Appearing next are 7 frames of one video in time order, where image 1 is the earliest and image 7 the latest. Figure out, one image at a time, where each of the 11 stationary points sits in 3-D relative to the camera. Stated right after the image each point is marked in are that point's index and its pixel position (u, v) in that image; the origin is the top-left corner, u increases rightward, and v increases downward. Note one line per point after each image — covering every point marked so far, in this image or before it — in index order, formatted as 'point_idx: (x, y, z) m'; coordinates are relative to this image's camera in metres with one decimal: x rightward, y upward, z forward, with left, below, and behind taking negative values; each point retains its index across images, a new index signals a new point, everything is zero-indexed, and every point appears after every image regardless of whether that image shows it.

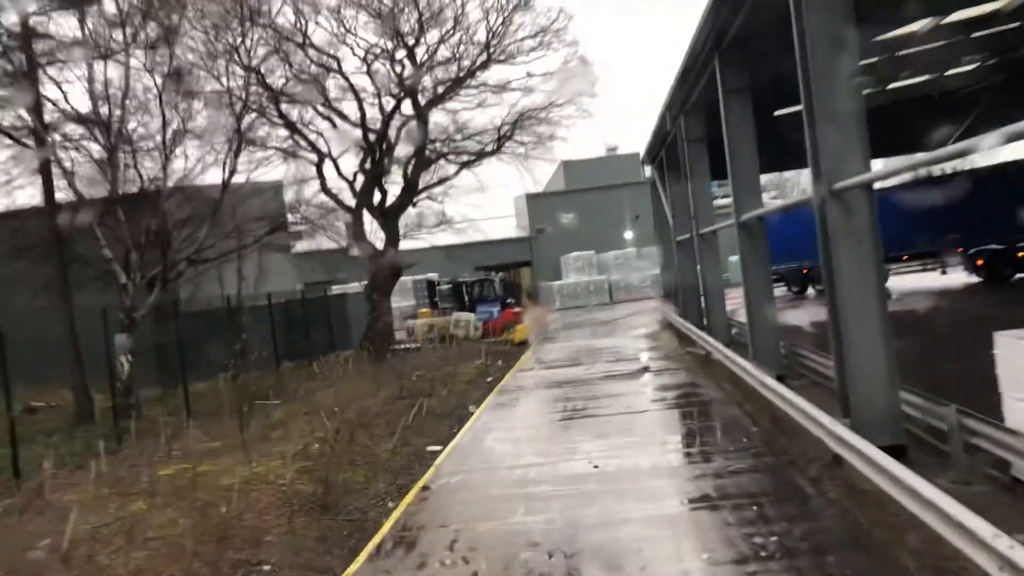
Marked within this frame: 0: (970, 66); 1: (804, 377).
0: (+7.7, +3.7, +16.8) m
1: (+3.6, -1.1, +12.3) m
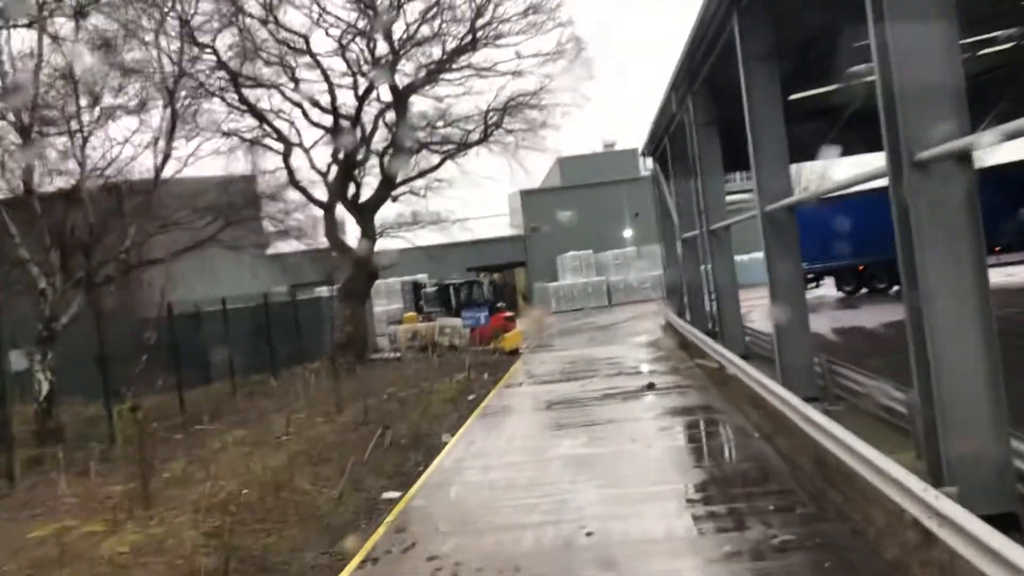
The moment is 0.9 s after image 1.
0: (+7.5, +3.7, +14.8) m
1: (+3.4, -1.2, +10.3) m
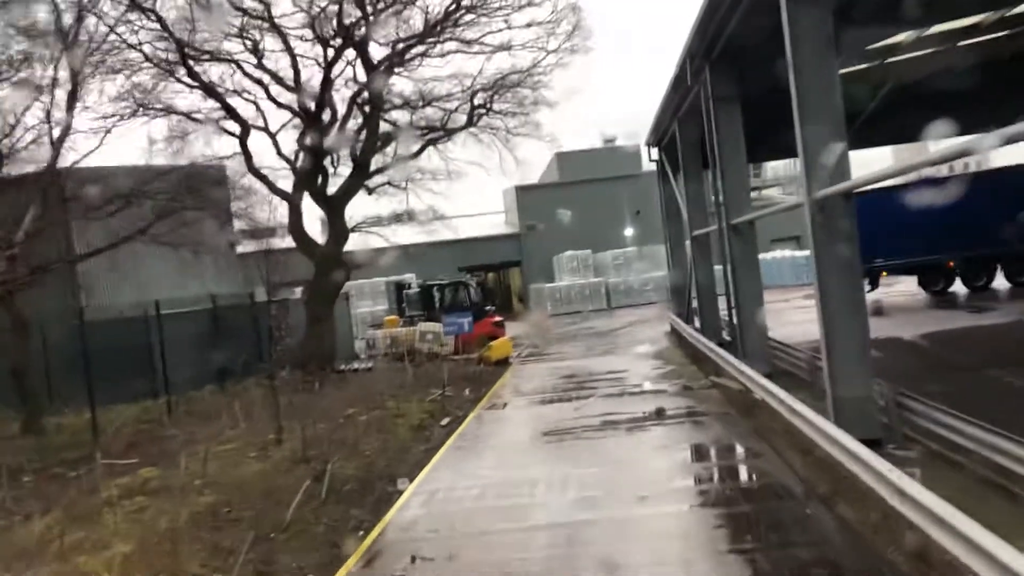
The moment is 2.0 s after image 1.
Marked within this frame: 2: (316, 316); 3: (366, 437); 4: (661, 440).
0: (+7.3, +3.6, +12.5) m
1: (+3.2, -1.2, +8.0) m
2: (-3.5, -0.5, +17.5) m
3: (-1.6, -1.6, +10.8) m
4: (+1.5, -1.5, +9.7) m
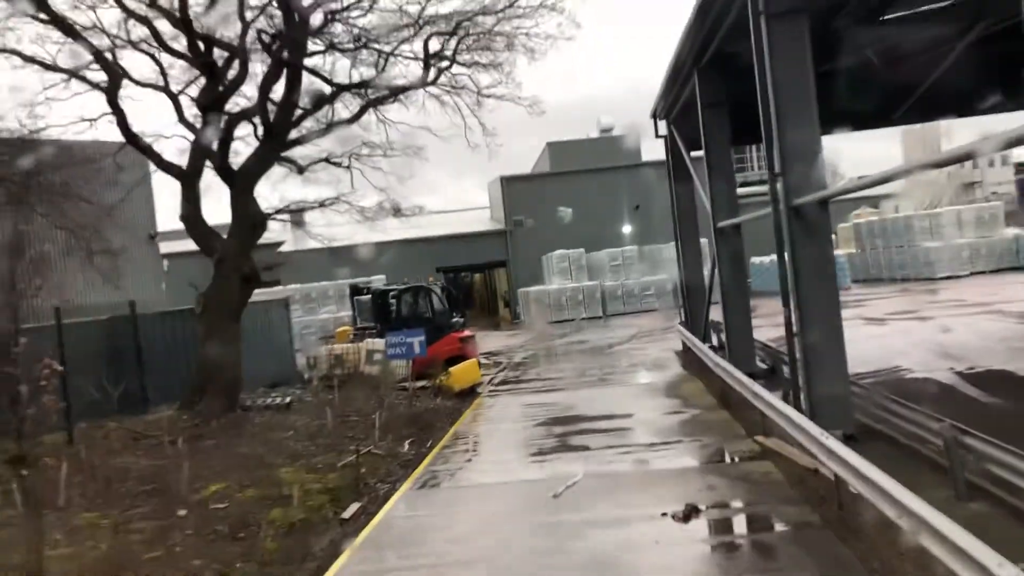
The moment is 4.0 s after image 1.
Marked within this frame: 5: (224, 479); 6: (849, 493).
0: (+6.9, +3.4, +8.2) m
1: (+2.8, -1.4, +3.6) m
2: (-4.0, -0.6, +13.2) m
3: (-2.0, -1.8, +6.4) m
4: (+1.0, -1.6, +5.3) m
5: (-2.5, -1.7, +8.7) m
6: (+2.0, -1.3, +6.0) m
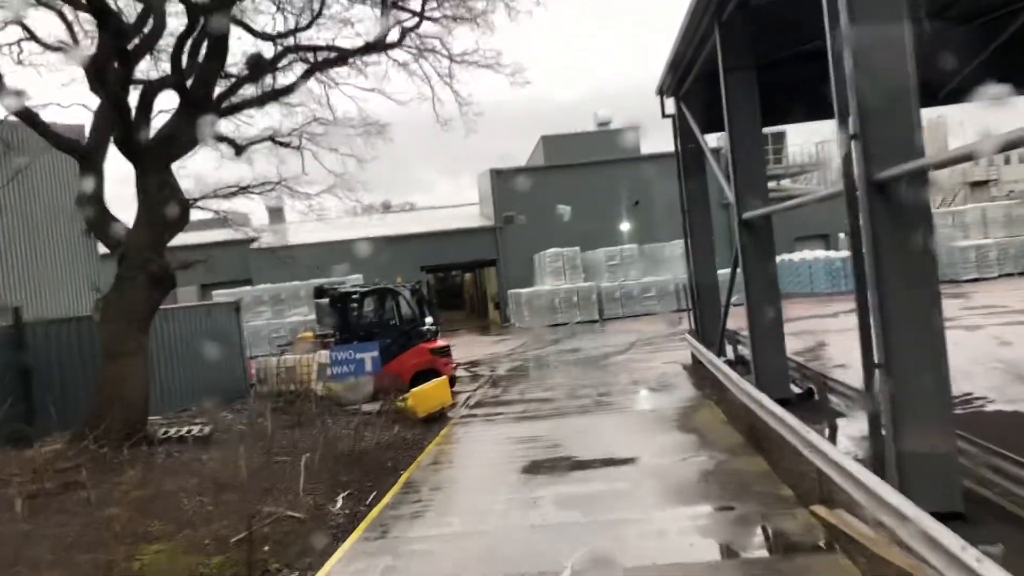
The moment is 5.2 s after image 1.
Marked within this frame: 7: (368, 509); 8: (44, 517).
0: (+6.7, +3.3, +5.6) m
1: (+2.5, -1.5, +1.1) m
2: (-4.3, -0.6, +10.6) m
3: (-2.3, -1.8, +3.9) m
4: (+0.8, -1.7, +2.7) m
5: (-2.8, -1.7, +6.1) m
6: (+1.8, -1.3, +3.4) m
7: (-1.2, -1.8, +8.0) m
8: (-3.6, -1.7, +7.5) m
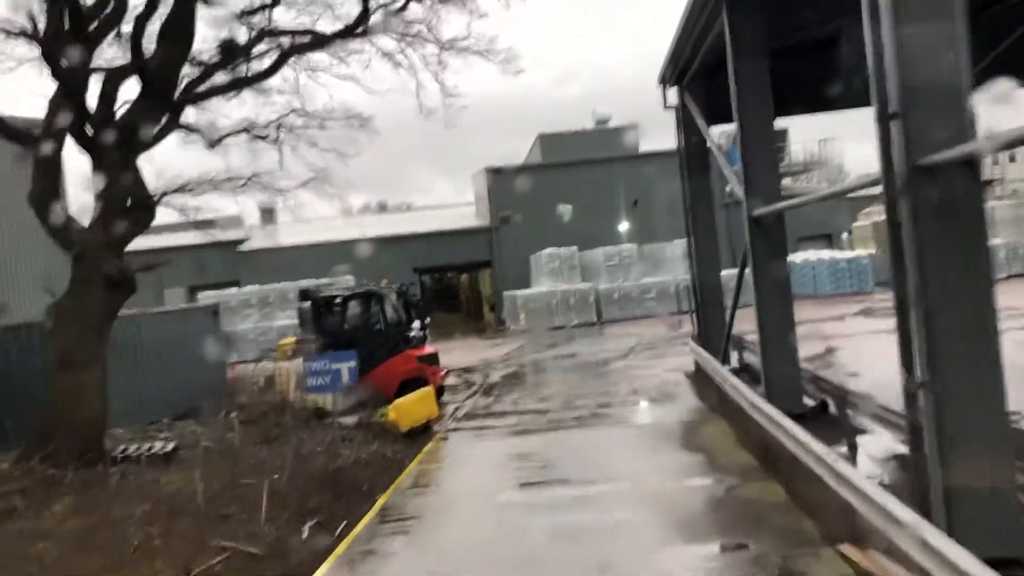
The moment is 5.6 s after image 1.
0: (+6.6, +3.3, +4.8) m
1: (+2.4, -1.5, +0.2) m
2: (-4.4, -0.7, +9.7) m
3: (-2.4, -1.8, +3.0) m
4: (+0.7, -1.7, +1.9) m
5: (-2.9, -1.8, +5.3) m
6: (+1.7, -1.4, +2.6) m
7: (-1.3, -1.8, +7.1) m
8: (-3.7, -1.7, +6.6) m
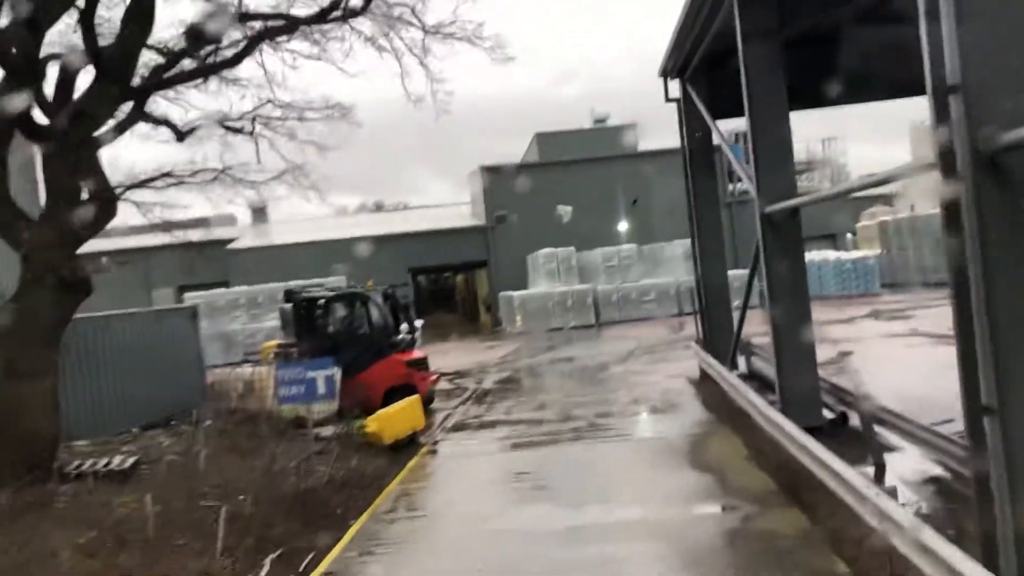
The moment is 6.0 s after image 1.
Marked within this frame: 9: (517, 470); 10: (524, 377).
0: (+6.5, +3.3, +4.0) m
1: (+2.4, -1.5, -0.6) m
2: (-4.5, -0.7, +8.9) m
3: (-2.5, -1.9, +2.2) m
4: (+0.6, -1.7, +1.0) m
5: (-3.0, -1.8, +4.4) m
6: (+1.6, -1.4, +1.7) m
7: (-1.4, -1.8, +6.3) m
8: (-3.7, -1.7, +5.7) m
9: (+0.1, -1.7, +9.1) m
10: (+0.2, -1.6, +16.9) m
